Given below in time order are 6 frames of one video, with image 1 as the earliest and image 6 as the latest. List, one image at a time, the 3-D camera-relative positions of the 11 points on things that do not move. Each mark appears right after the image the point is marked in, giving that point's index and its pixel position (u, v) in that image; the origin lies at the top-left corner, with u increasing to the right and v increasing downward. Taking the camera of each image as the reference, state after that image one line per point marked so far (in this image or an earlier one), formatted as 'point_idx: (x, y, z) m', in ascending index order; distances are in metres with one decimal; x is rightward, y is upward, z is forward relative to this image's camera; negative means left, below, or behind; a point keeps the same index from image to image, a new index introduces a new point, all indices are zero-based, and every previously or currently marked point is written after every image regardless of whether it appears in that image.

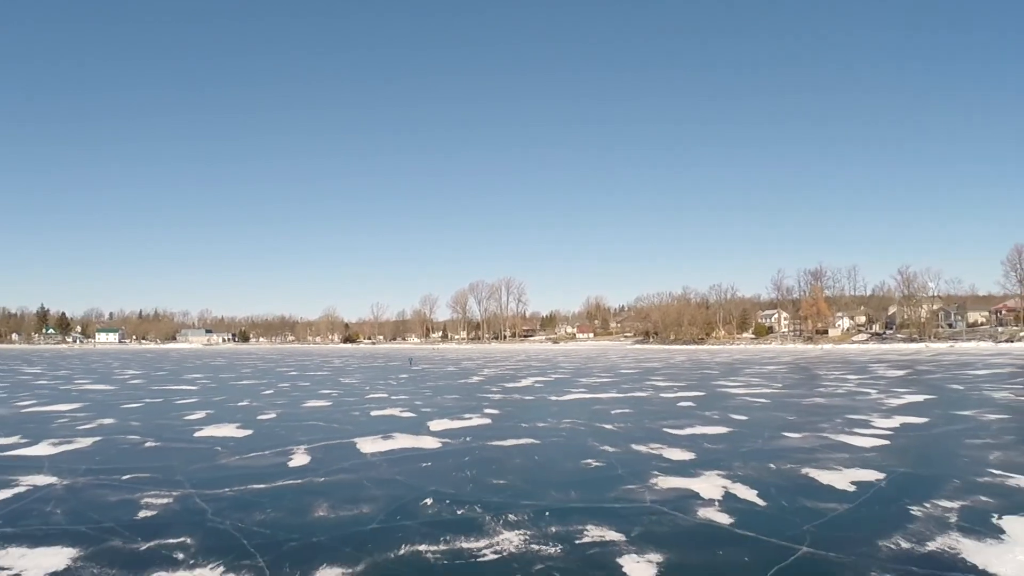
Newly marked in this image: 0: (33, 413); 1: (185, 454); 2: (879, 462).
0: (-12.6, -3.3, +17.3) m
1: (-5.2, -2.7, +10.7) m
2: (+5.2, -2.4, +9.3) m
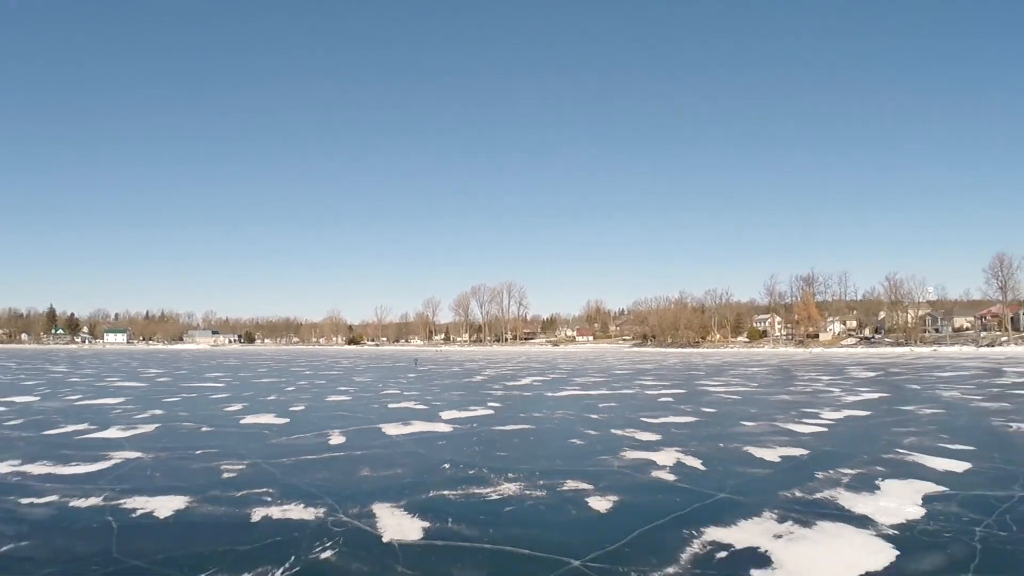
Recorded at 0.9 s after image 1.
0: (-12.6, -3.5, +19.4) m
1: (-5.2, -2.8, +12.7) m
2: (+5.2, -2.7, +11.4) m
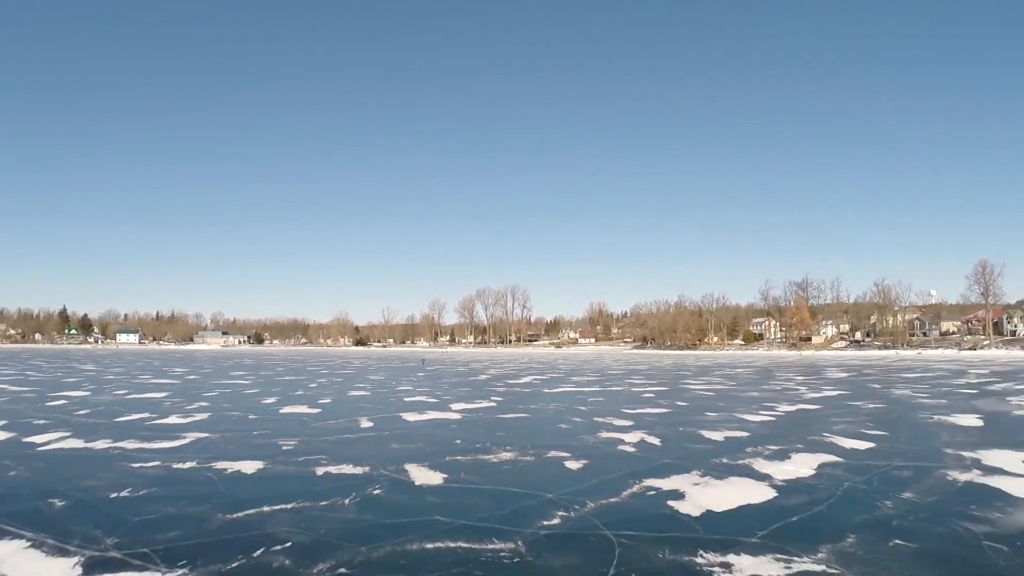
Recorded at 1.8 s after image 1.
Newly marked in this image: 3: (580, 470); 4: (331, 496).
0: (-12.5, -3.7, +21.9) m
1: (-5.3, -3.1, +15.3) m
2: (+5.1, -2.9, +13.8) m
3: (+1.0, -2.6, +9.4) m
4: (-2.2, -2.6, +8.1) m
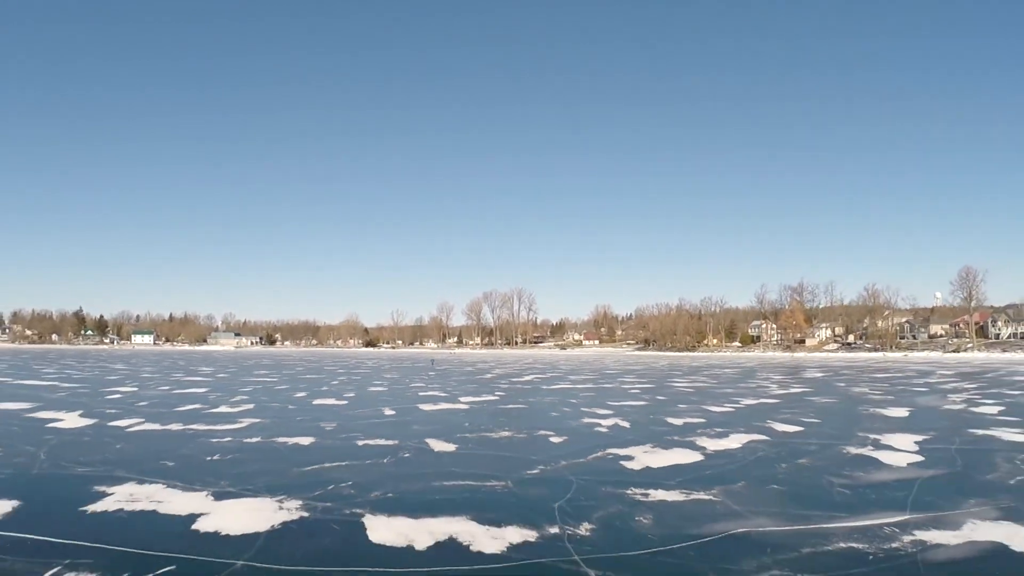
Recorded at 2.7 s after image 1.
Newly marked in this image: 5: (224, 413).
0: (-12.5, -4.0, +24.8) m
1: (-5.3, -3.4, +18.1) m
2: (+5.1, -3.2, +16.6) m
3: (+0.9, -2.9, +12.1) m
4: (-2.3, -2.8, +10.9) m
5: (-7.9, -3.4, +17.9) m
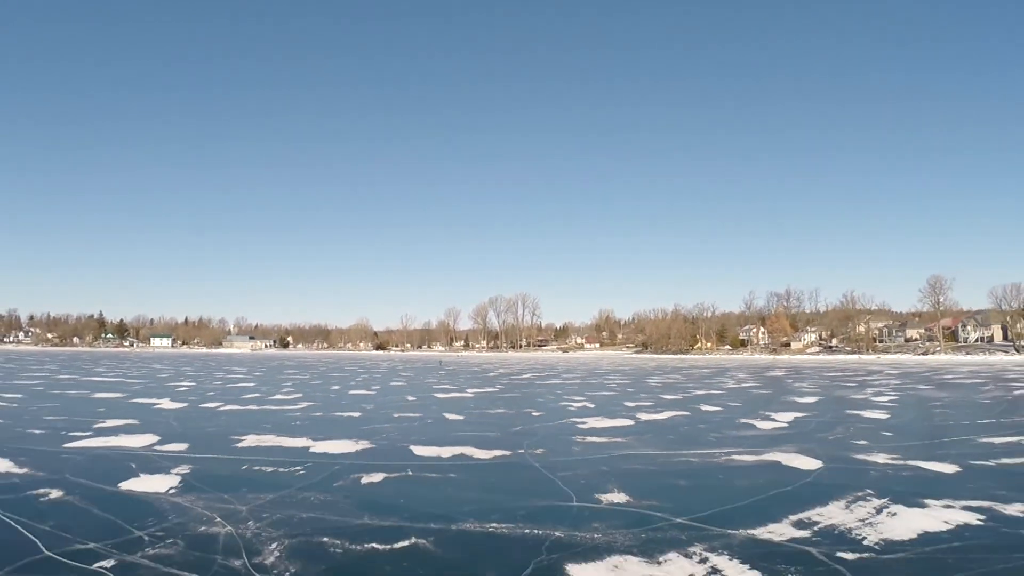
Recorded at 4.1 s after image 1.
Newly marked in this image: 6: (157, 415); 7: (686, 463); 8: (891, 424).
0: (-12.6, -4.5, +29.8) m
1: (-5.4, -3.8, +23.0) m
2: (+4.9, -3.7, +21.4) m
3: (+0.7, -3.3, +17.0) m
4: (-2.6, -3.3, +15.8) m
5: (-8.0, -3.9, +22.8) m
6: (-10.0, -3.6, +18.4) m
7: (+2.9, -2.9, +10.8) m
8: (+9.2, -3.3, +15.9) m
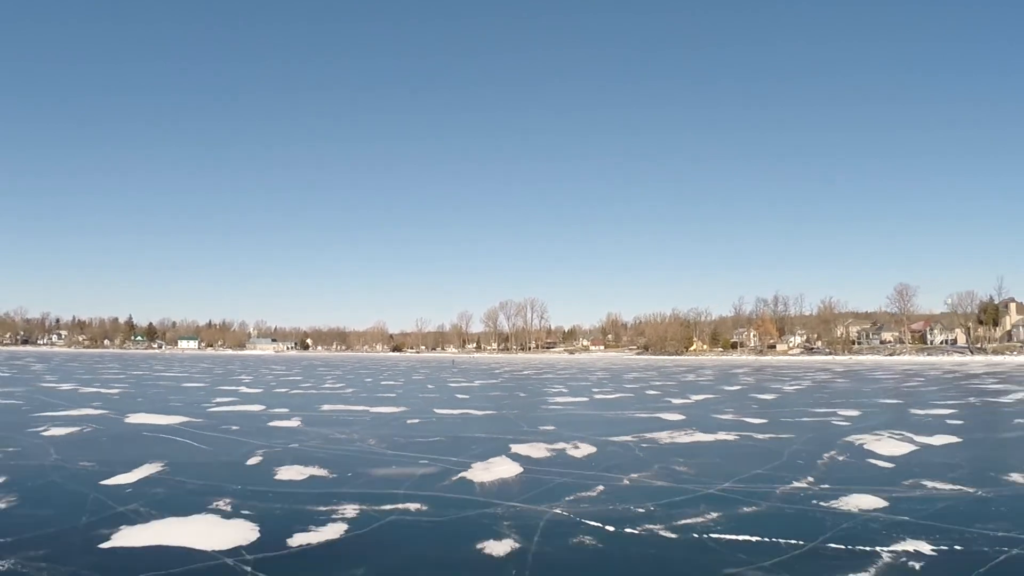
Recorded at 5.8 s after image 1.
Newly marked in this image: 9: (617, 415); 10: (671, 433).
0: (-12.6, -5.2, +36.8) m
1: (-5.6, -4.5, +29.9) m
2: (+4.7, -4.3, +28.0) m
3: (+0.4, -3.9, +23.7) m
4: (-2.9, -3.9, +22.6) m
5: (-8.2, -4.5, +29.8) m
6: (-10.3, -4.2, +25.4) m
7: (+2.5, -3.5, +17.5) m
8: (+8.9, -3.9, +22.5) m
9: (+2.9, -3.5, +17.8) m
10: (+3.6, -3.2, +14.6) m
